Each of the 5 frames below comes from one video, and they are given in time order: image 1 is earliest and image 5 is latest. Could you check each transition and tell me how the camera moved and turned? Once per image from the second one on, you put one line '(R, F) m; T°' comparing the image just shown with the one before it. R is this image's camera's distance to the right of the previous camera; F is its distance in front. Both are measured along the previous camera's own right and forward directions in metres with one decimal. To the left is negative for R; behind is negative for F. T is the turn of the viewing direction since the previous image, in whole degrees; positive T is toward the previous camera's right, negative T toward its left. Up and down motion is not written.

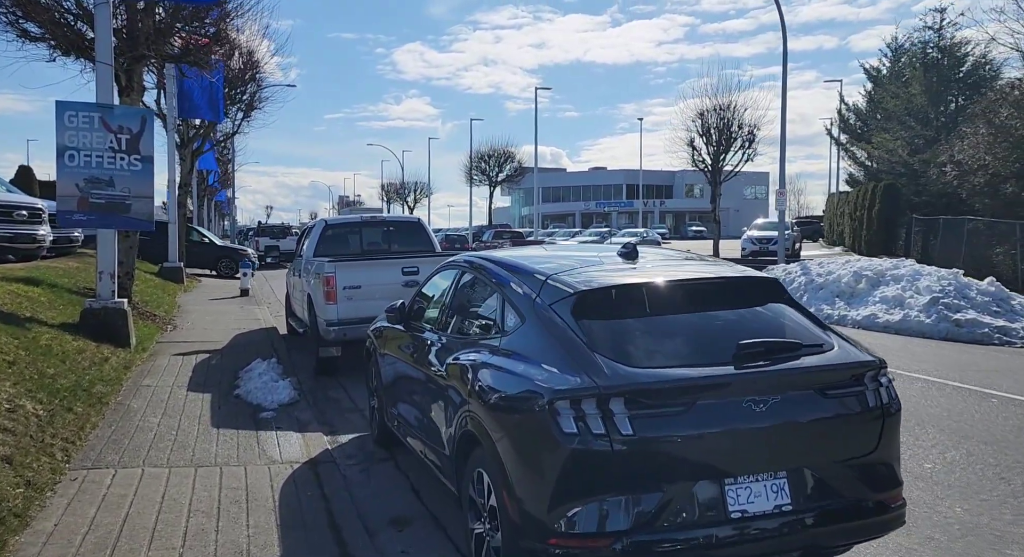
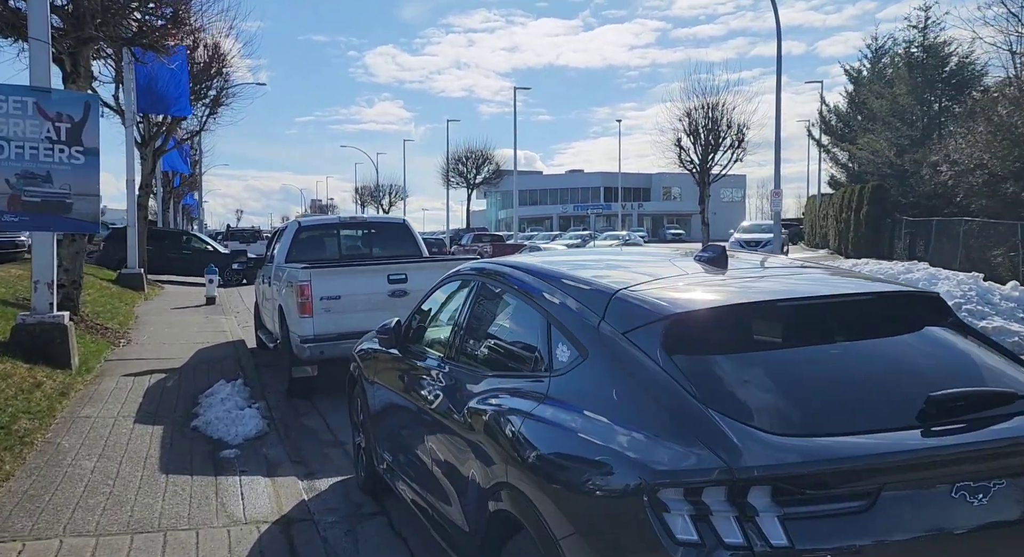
(-0.3, +1.2) m; +2°
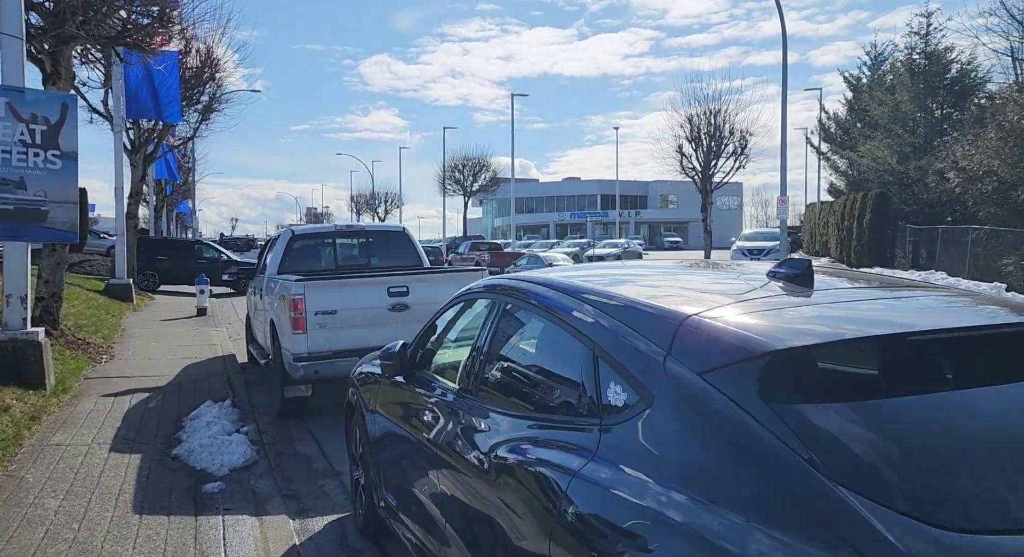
(-0.1, +0.6) m; 0°
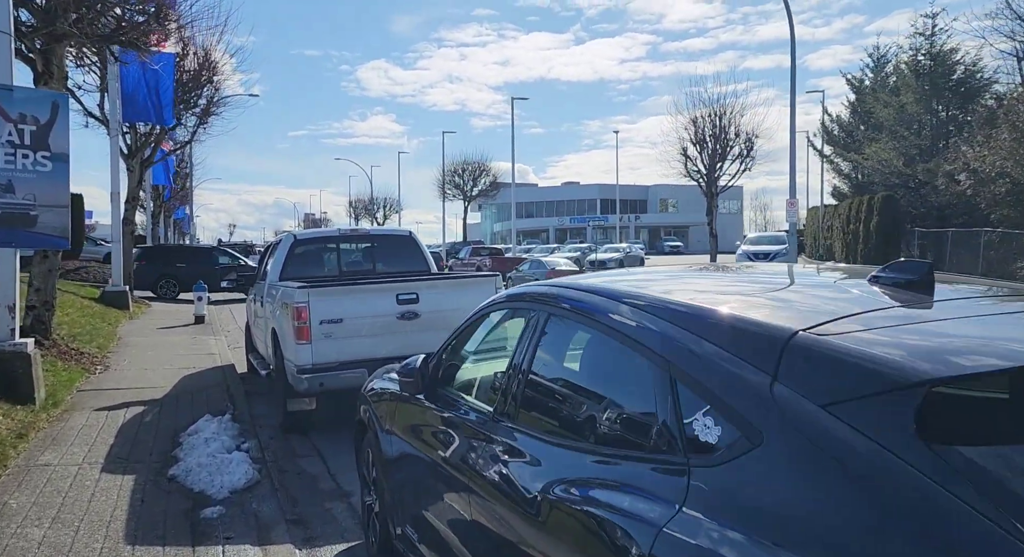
(-0.2, +0.4) m; 0°
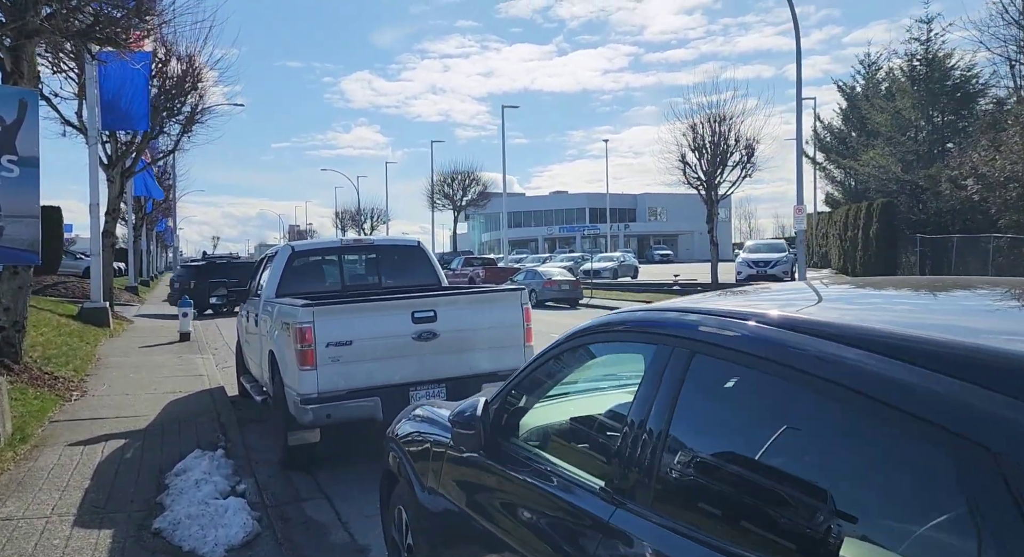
(-0.4, +0.8) m; +1°
